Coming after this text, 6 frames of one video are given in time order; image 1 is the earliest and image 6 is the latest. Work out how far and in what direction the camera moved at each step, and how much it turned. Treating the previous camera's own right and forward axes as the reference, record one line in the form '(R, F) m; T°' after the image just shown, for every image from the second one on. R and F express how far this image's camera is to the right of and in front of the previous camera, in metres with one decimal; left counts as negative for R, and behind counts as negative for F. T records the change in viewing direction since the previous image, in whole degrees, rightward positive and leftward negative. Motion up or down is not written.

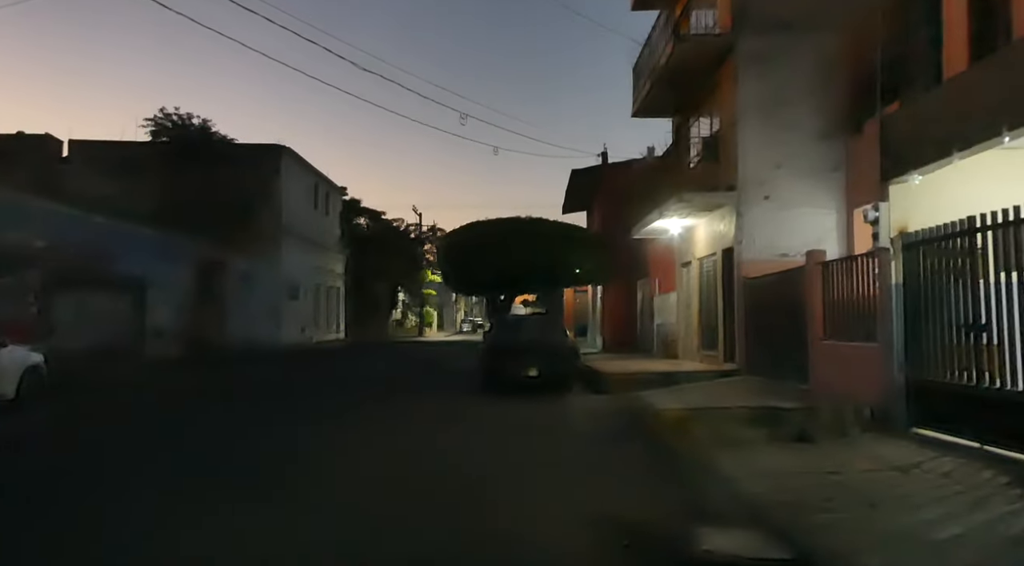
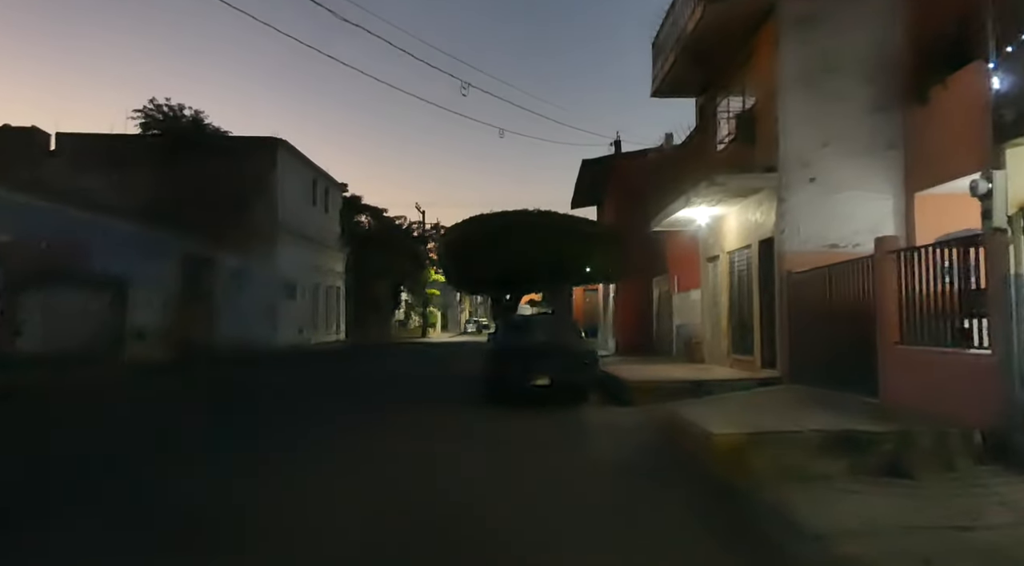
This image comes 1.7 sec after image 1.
(-0.1, +1.9) m; 0°
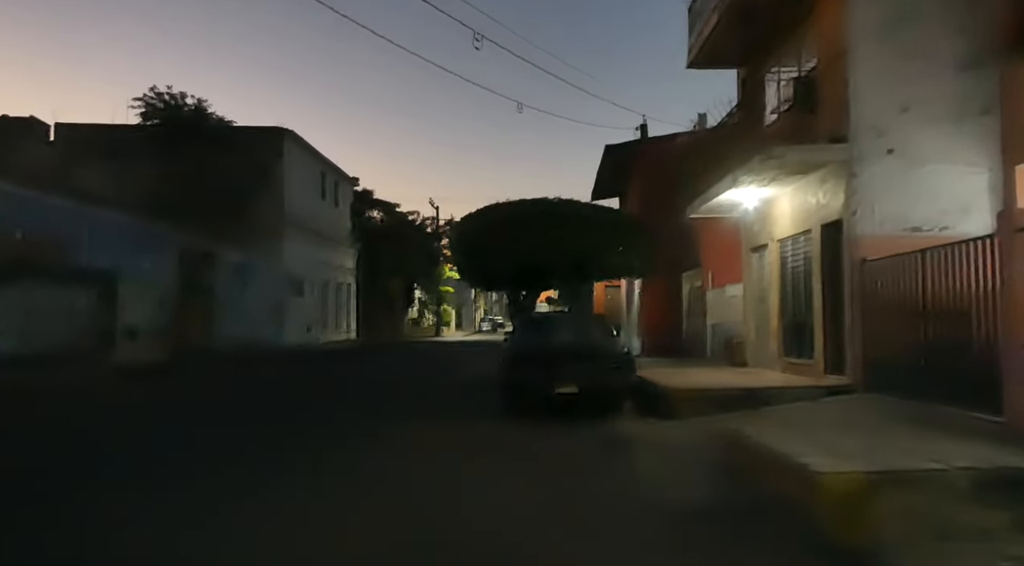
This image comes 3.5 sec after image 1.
(-0.1, +1.9) m; -1°
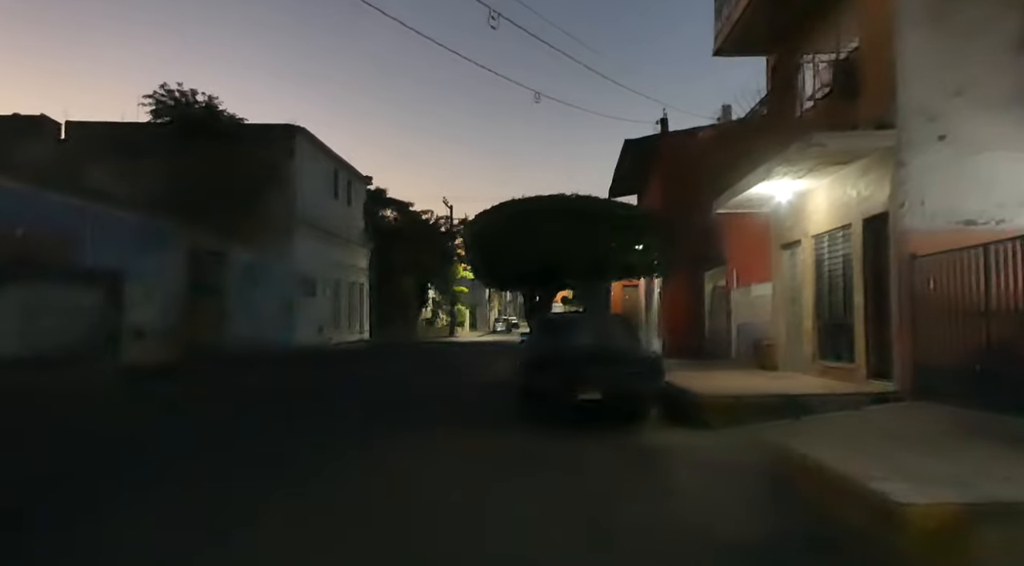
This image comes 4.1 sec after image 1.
(-0.1, +0.8) m; -1°
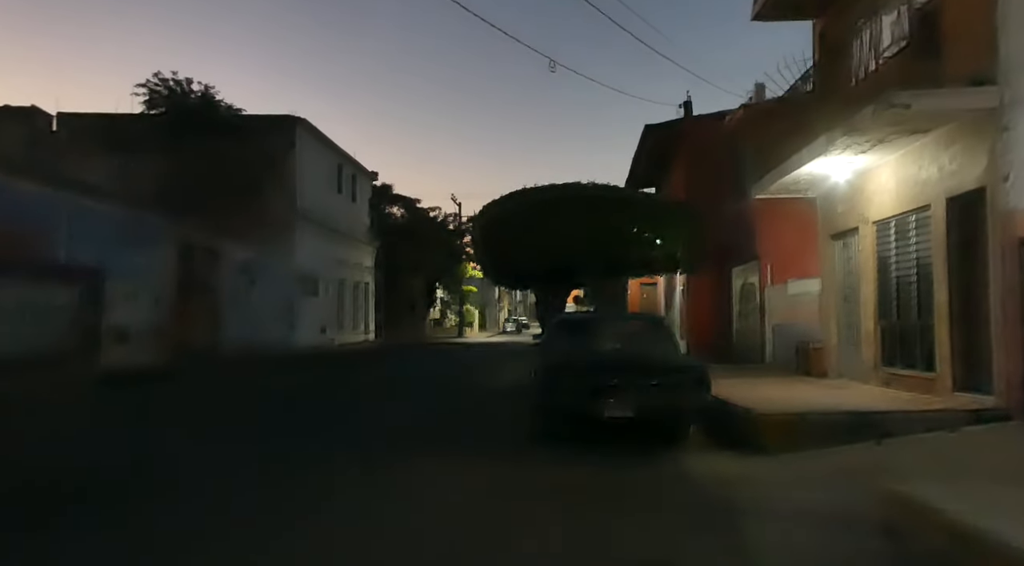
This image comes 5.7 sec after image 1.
(0.0, +1.8) m; -1°
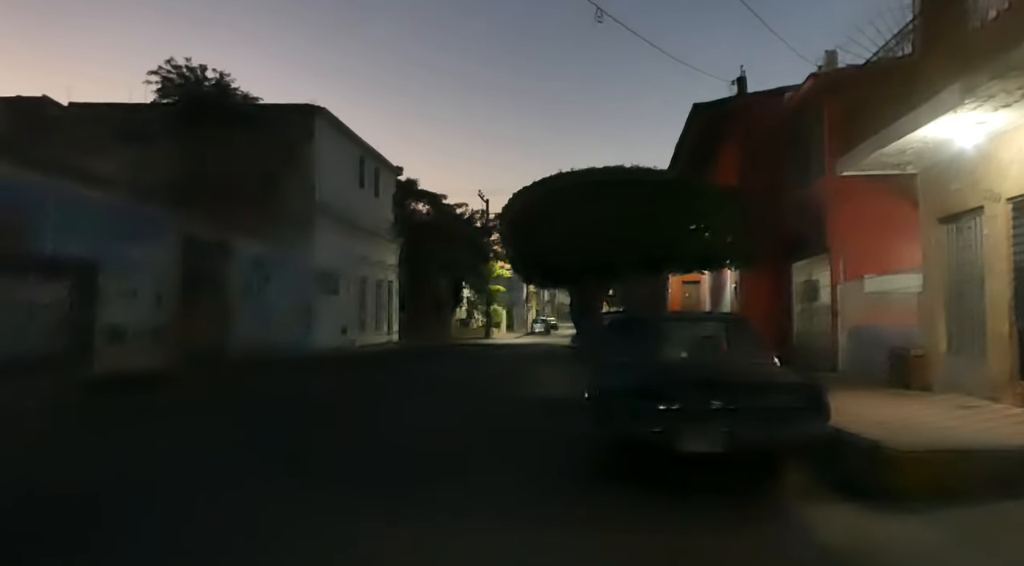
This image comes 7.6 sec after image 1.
(-0.2, +2.2) m; -2°
